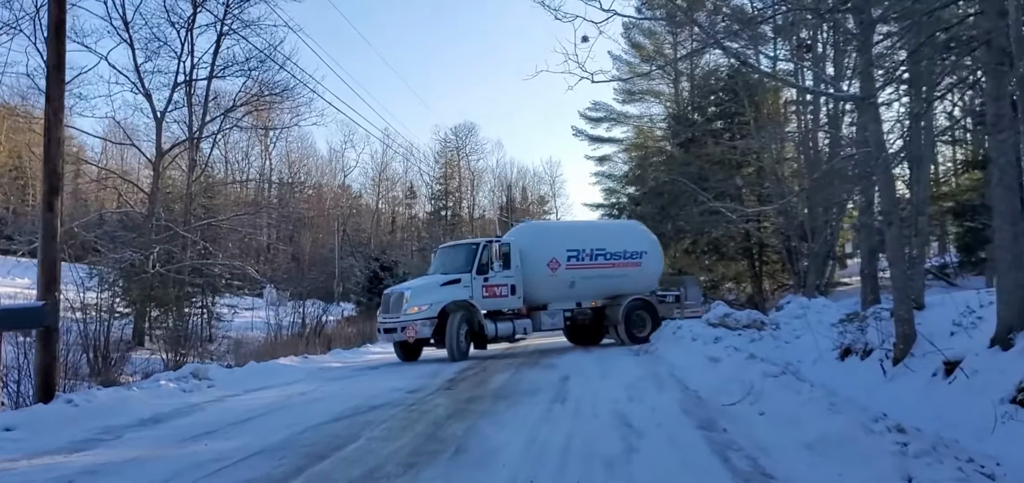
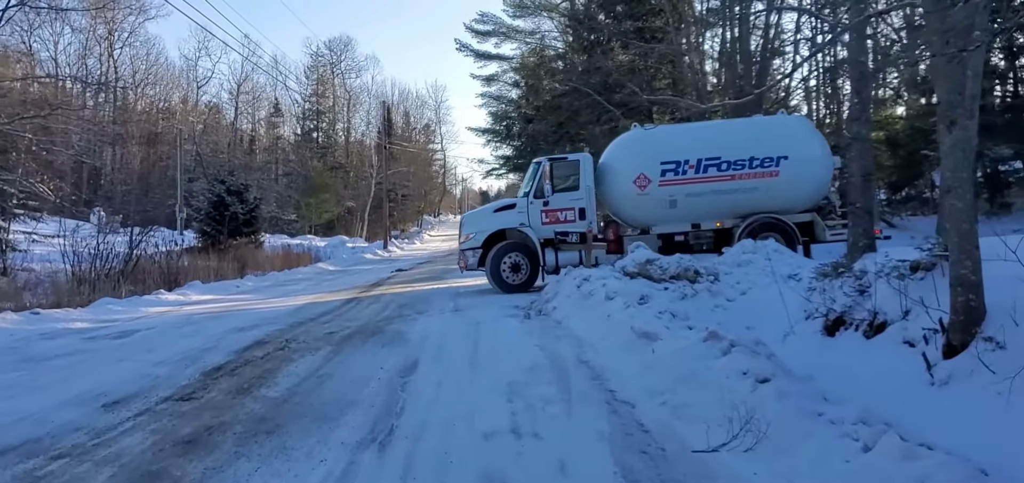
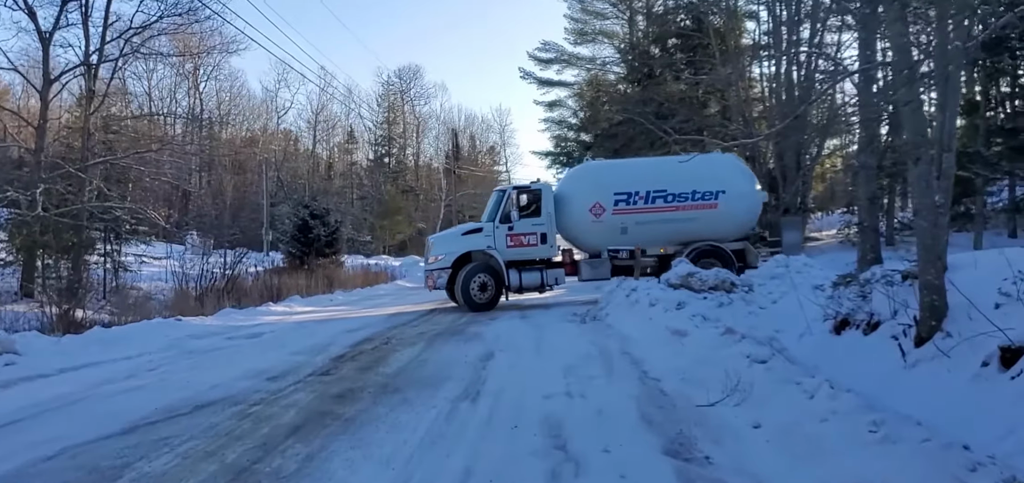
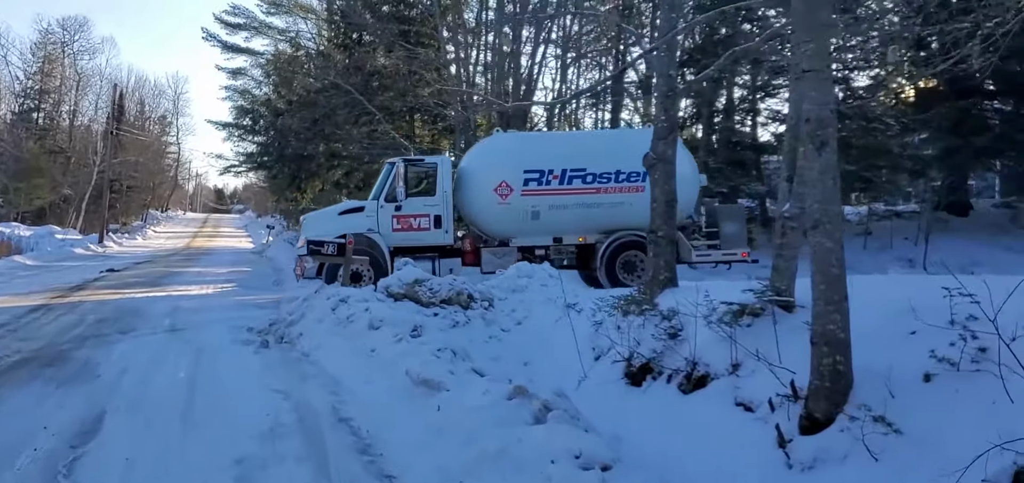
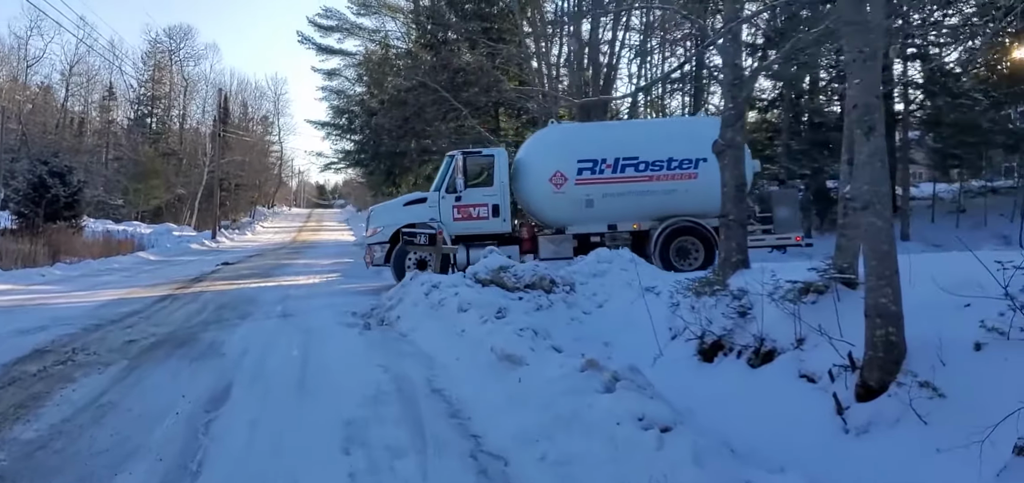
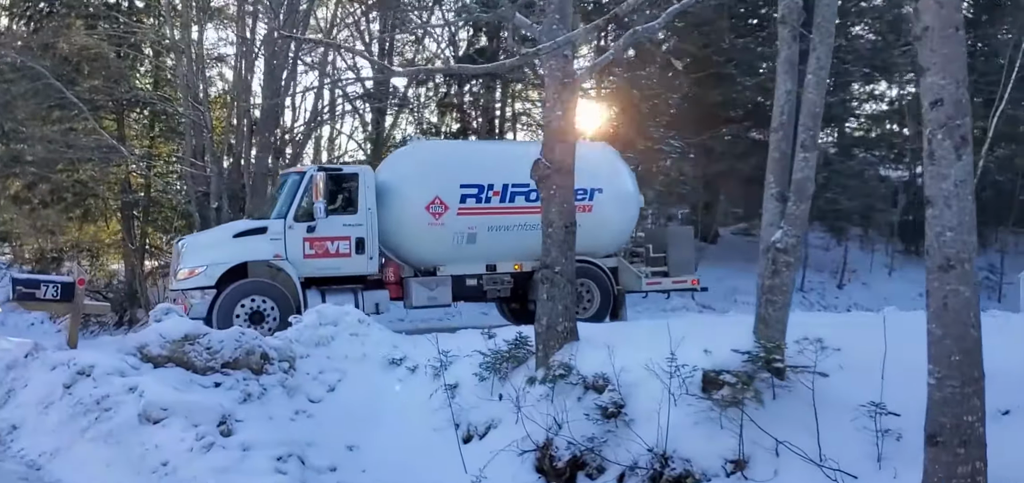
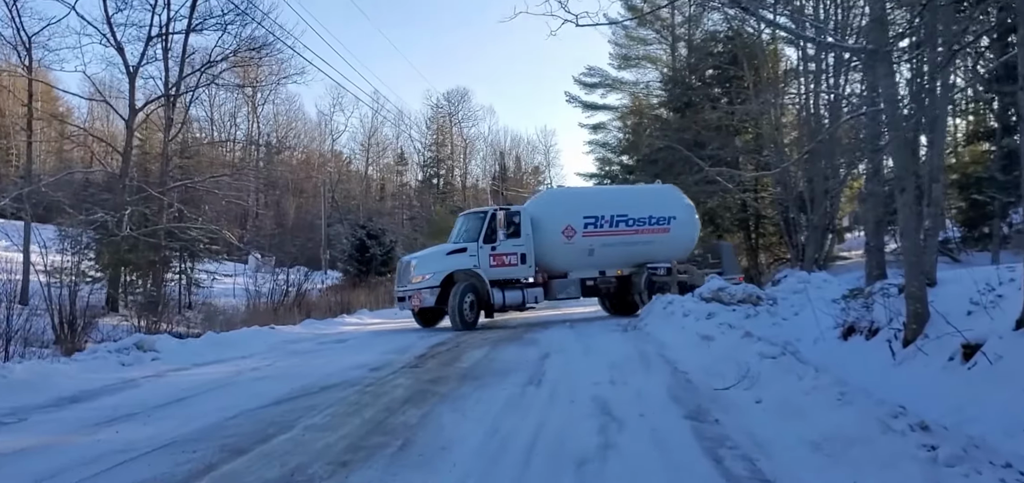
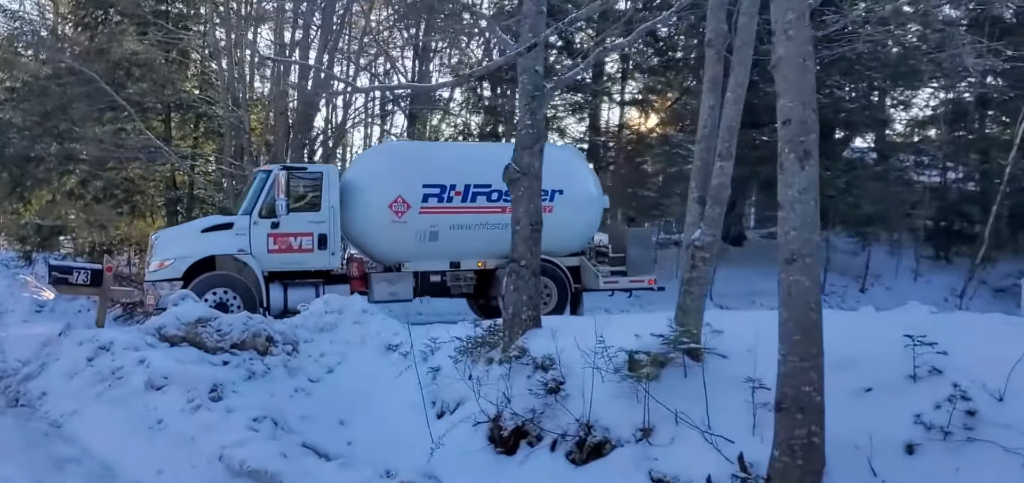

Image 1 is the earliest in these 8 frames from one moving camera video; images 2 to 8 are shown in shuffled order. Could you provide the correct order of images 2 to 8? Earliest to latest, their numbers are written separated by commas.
7, 3, 2, 5, 4, 8, 6
